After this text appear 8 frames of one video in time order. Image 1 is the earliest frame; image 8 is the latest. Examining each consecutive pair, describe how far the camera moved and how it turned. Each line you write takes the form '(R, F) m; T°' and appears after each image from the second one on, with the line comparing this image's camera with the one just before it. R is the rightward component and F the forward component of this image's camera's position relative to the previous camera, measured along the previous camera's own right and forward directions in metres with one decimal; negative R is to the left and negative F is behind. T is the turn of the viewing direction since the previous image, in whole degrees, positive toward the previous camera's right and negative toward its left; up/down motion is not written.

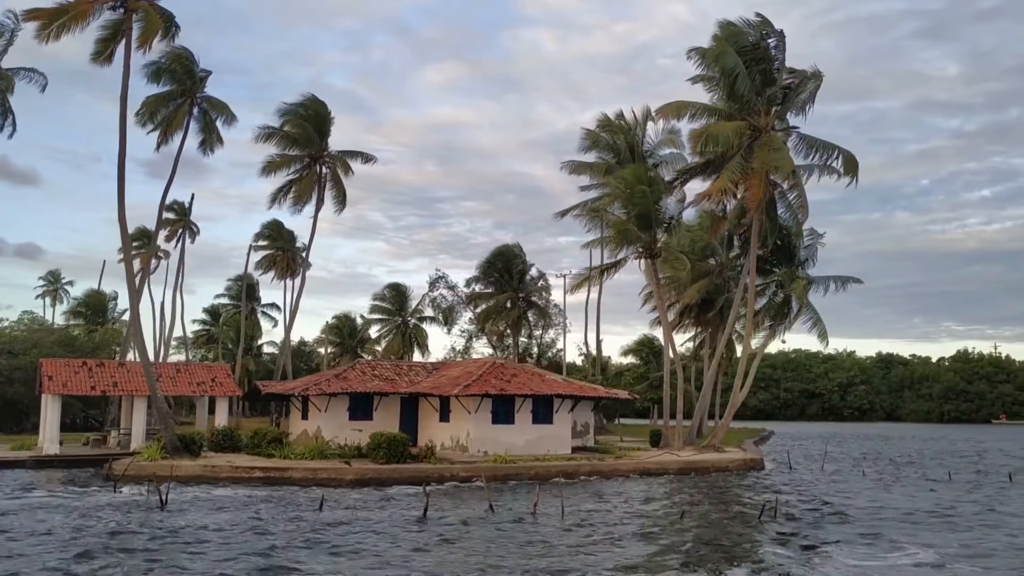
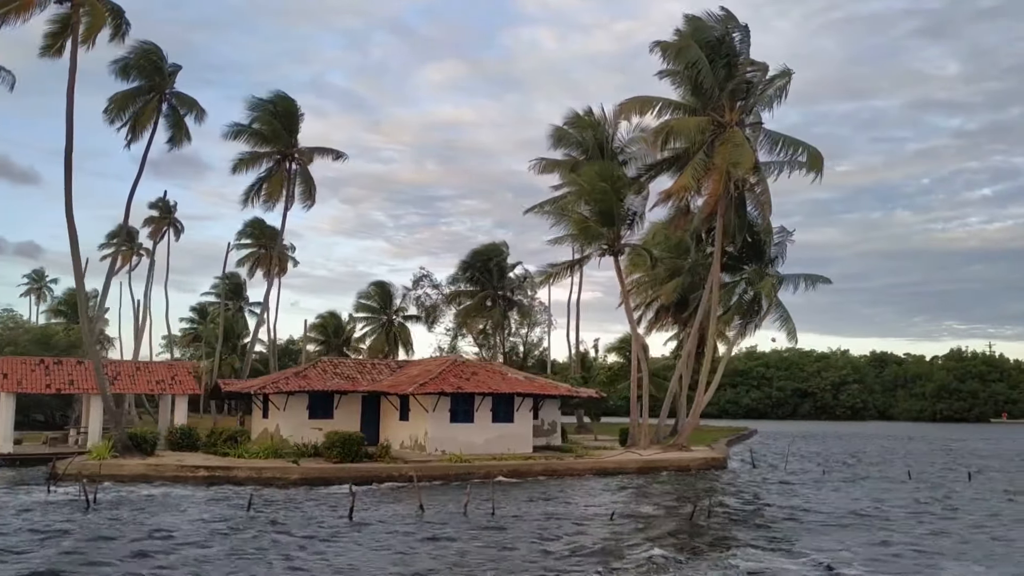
(+1.6, +0.3) m; 0°
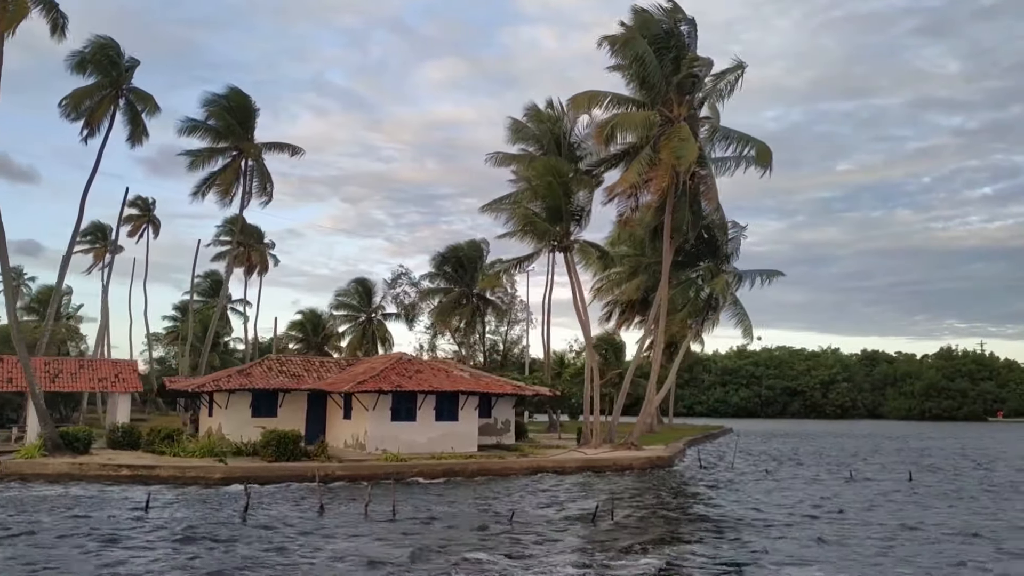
(+2.2, +0.4) m; 0°
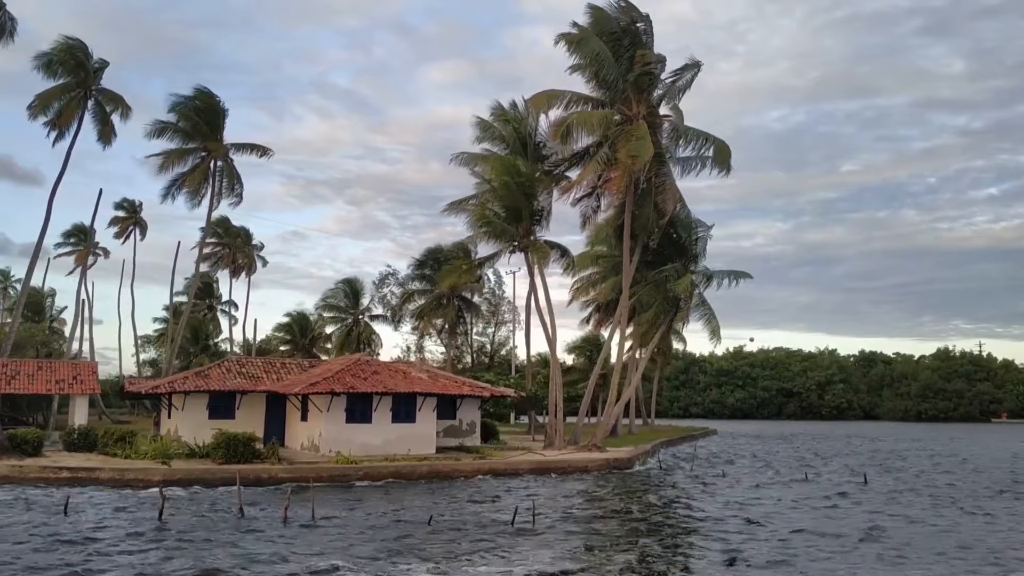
(+1.8, +0.3) m; 0°
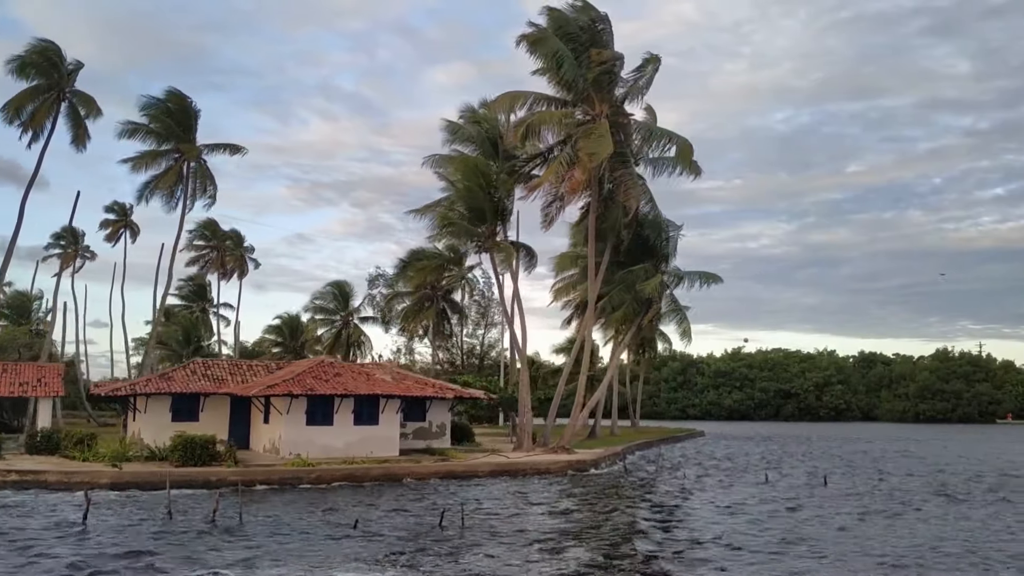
(+1.6, +0.2) m; 0°
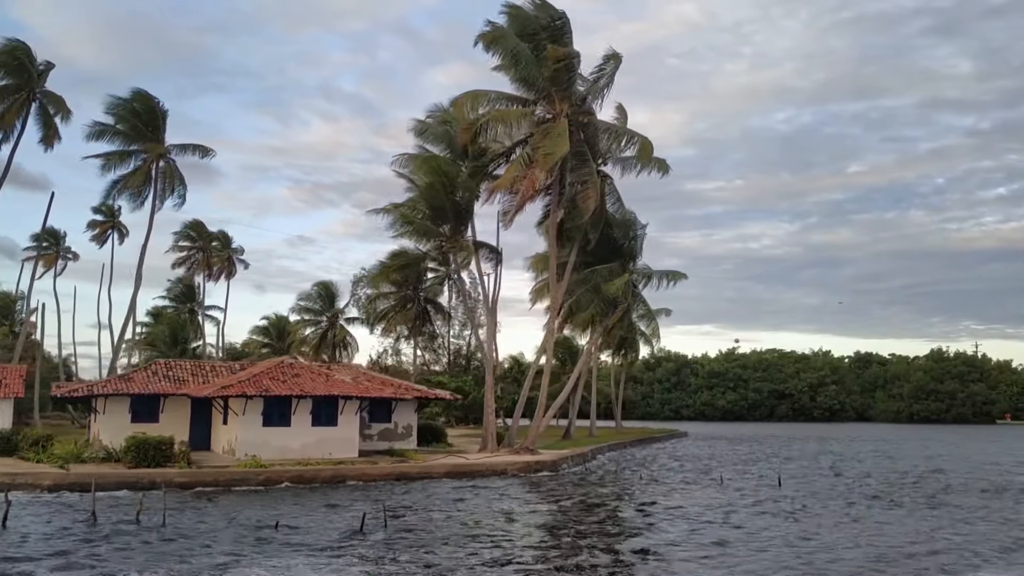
(+1.6, +0.2) m; 0°
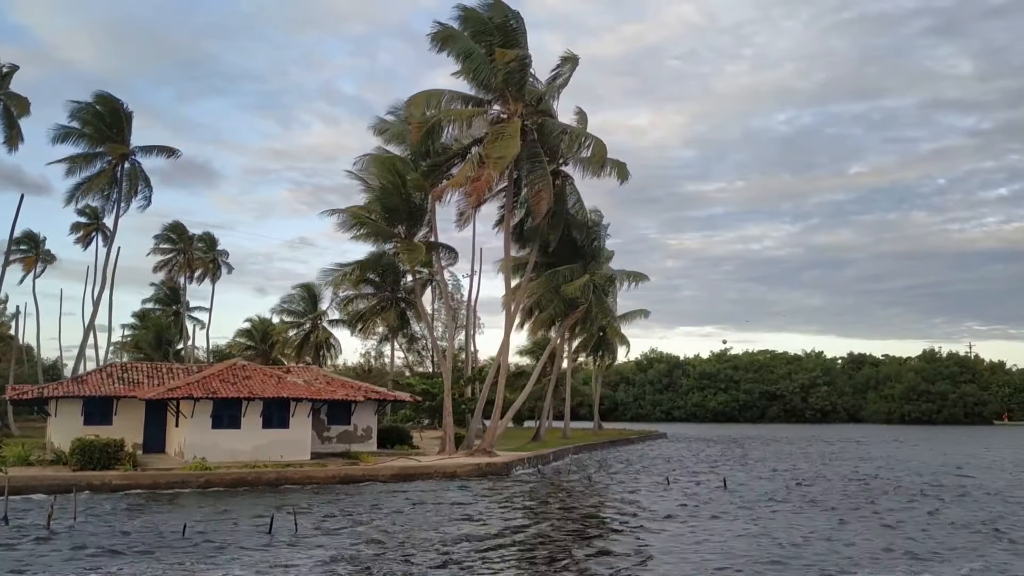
(+1.9, +0.1) m; 0°
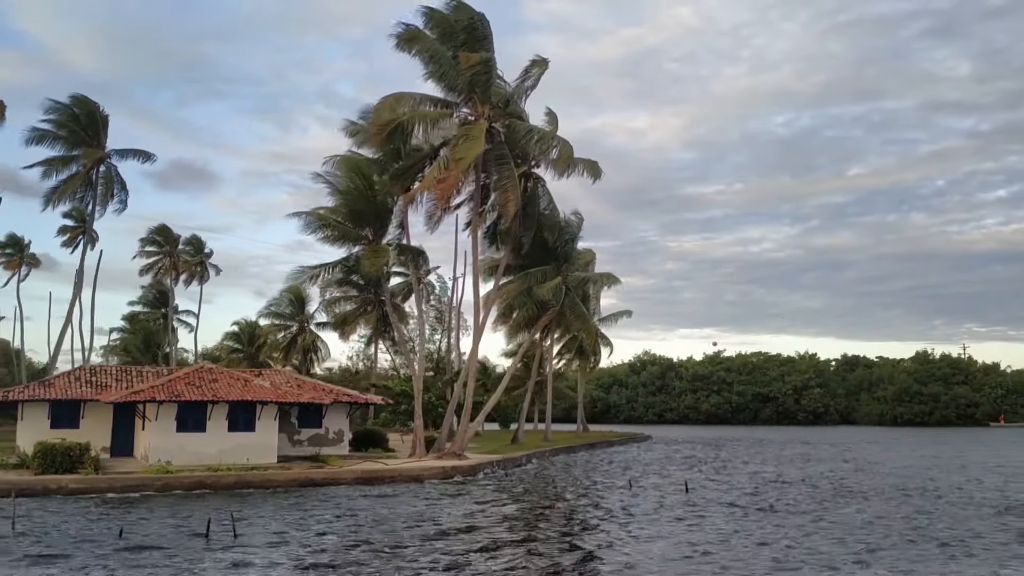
(+1.3, 0.0) m; 0°
